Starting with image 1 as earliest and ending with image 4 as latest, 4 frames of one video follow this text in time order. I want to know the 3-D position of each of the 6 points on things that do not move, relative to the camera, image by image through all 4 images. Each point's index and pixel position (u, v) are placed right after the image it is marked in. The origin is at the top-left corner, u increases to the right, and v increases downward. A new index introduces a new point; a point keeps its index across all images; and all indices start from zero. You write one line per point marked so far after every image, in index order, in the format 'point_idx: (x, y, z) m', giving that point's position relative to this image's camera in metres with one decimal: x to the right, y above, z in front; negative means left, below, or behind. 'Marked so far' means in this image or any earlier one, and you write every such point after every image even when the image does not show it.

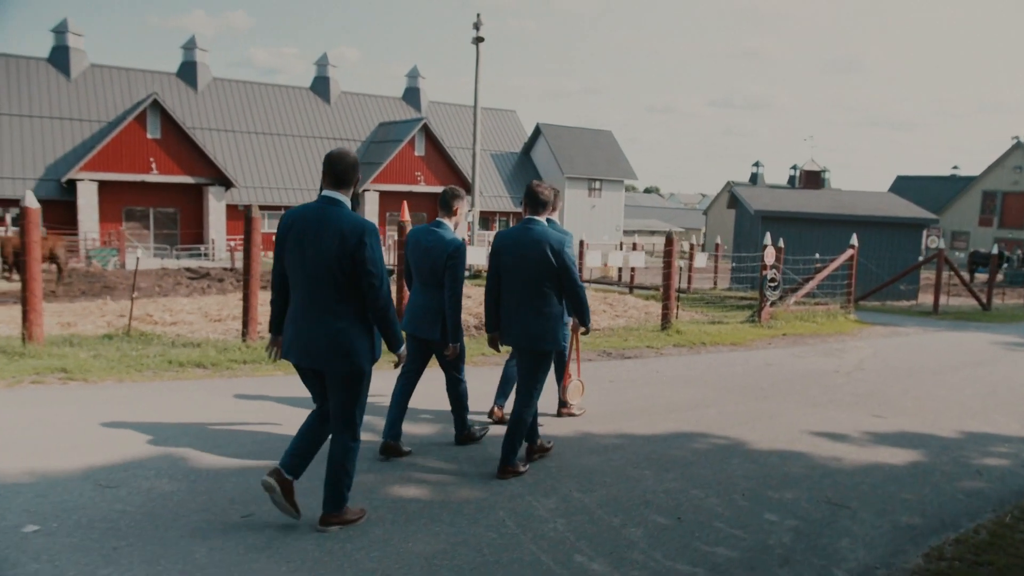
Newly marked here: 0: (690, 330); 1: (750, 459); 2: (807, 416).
0: (+3.1, -0.7, +13.7) m
1: (+1.9, -1.4, +6.2) m
2: (+2.9, -1.3, +7.8) m
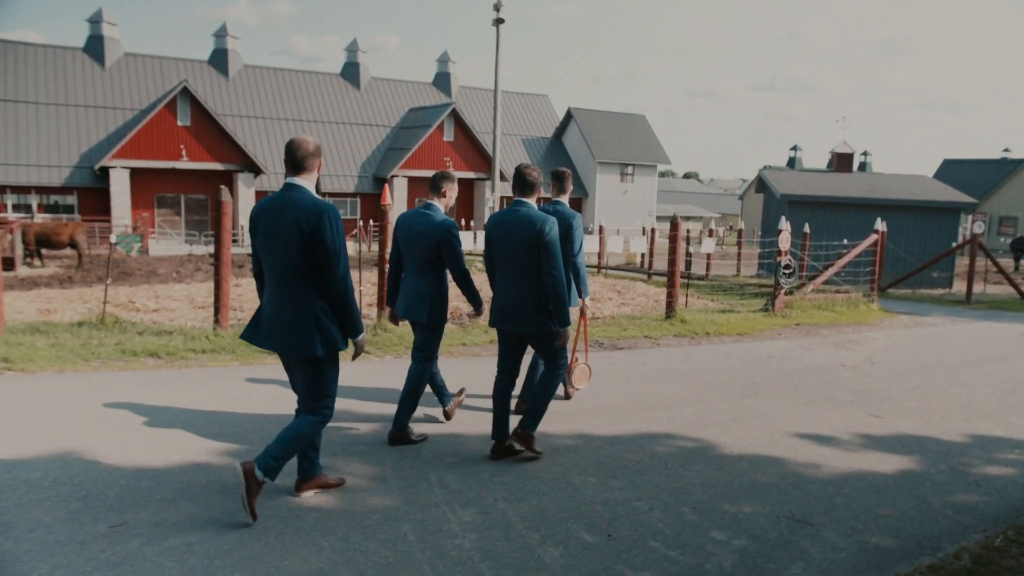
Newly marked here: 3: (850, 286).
0: (+3.1, -0.5, +13.0) m
1: (+1.5, -1.3, +5.6) m
2: (+2.6, -1.2, +7.1) m
3: (+7.0, 0.0, +16.2) m
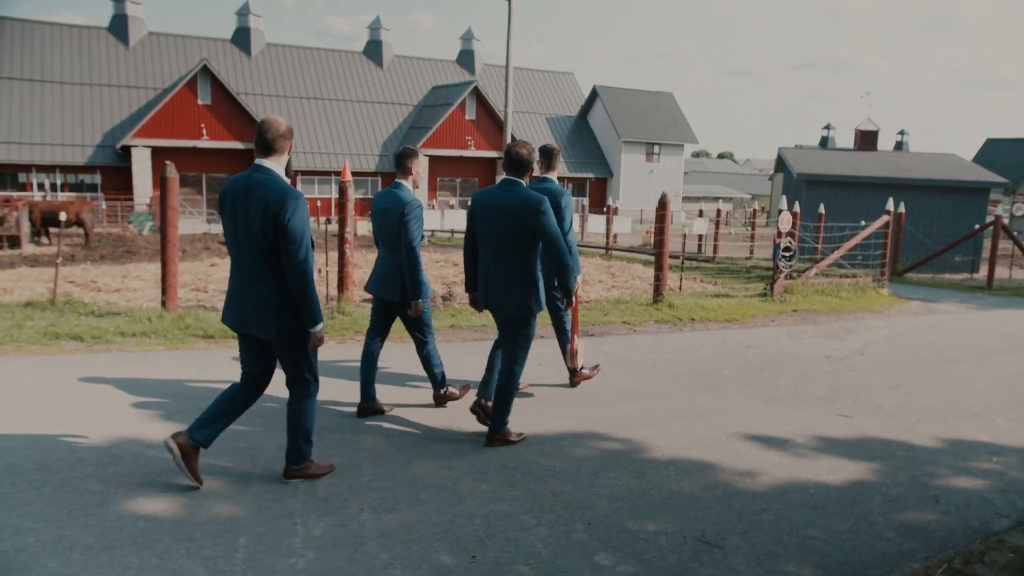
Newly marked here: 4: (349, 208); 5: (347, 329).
0: (+2.7, -0.3, +12.3) m
1: (+0.8, -1.2, +5.0) m
2: (+2.0, -1.0, +6.4) m
3: (+6.8, +0.3, +15.3) m
4: (-2.1, +1.0, +9.9) m
5: (-2.0, -0.5, +9.2) m
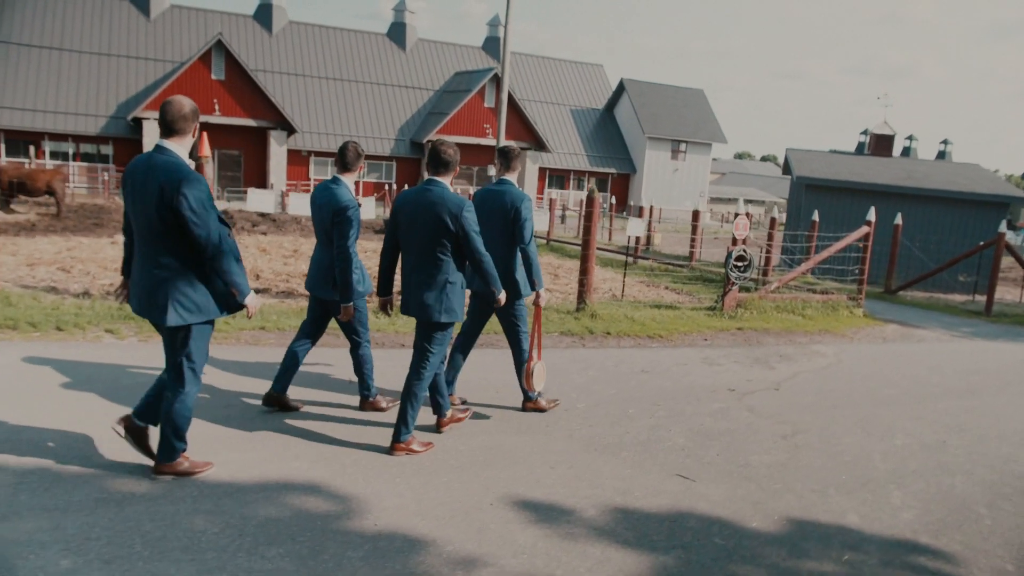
0: (+1.4, -0.4, +10.8) m
1: (-0.9, -1.2, +3.6) m
2: (+0.3, -1.1, +5.0) m
3: (+5.7, 0.0, +13.6) m
4: (-3.4, +1.2, +8.7) m
5: (-3.4, -0.4, +8.0) m
